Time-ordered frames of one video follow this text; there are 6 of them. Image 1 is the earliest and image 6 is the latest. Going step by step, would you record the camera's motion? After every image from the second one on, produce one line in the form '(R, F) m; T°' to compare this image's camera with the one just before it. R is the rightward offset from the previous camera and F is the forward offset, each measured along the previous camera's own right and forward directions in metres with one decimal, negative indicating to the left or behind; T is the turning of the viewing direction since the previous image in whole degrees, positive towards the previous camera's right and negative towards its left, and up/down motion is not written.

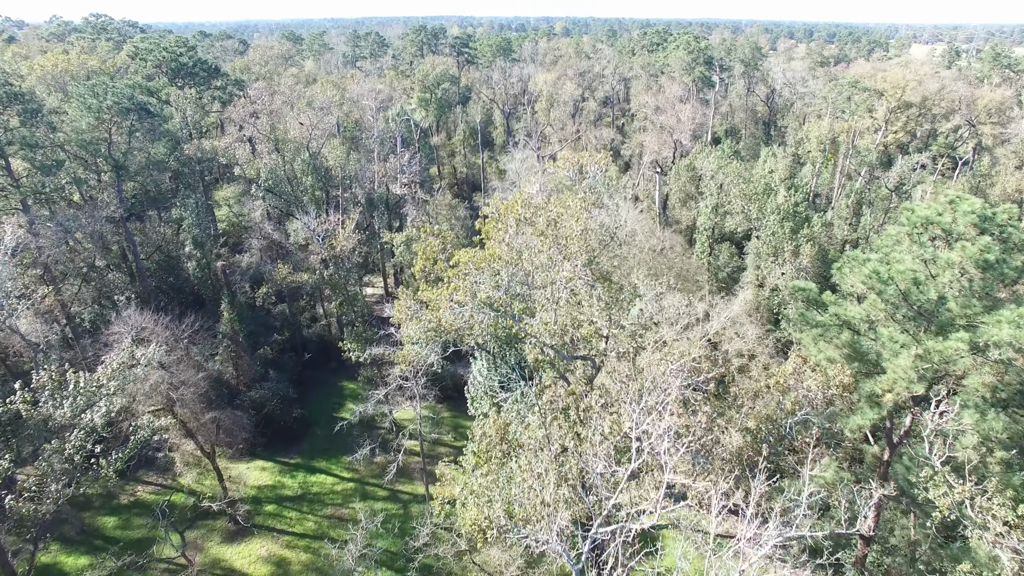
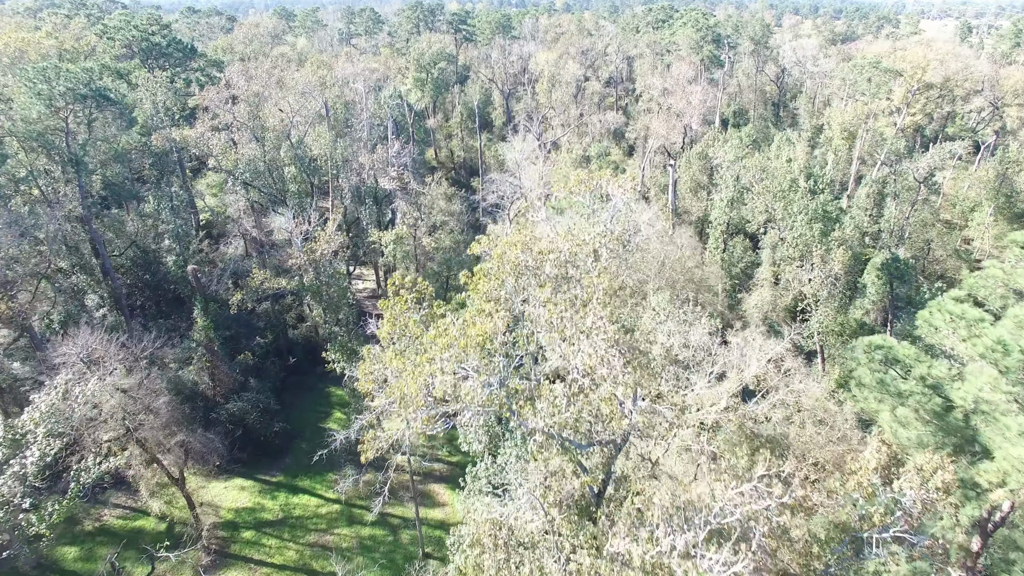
(0.0, +2.2) m; 0°
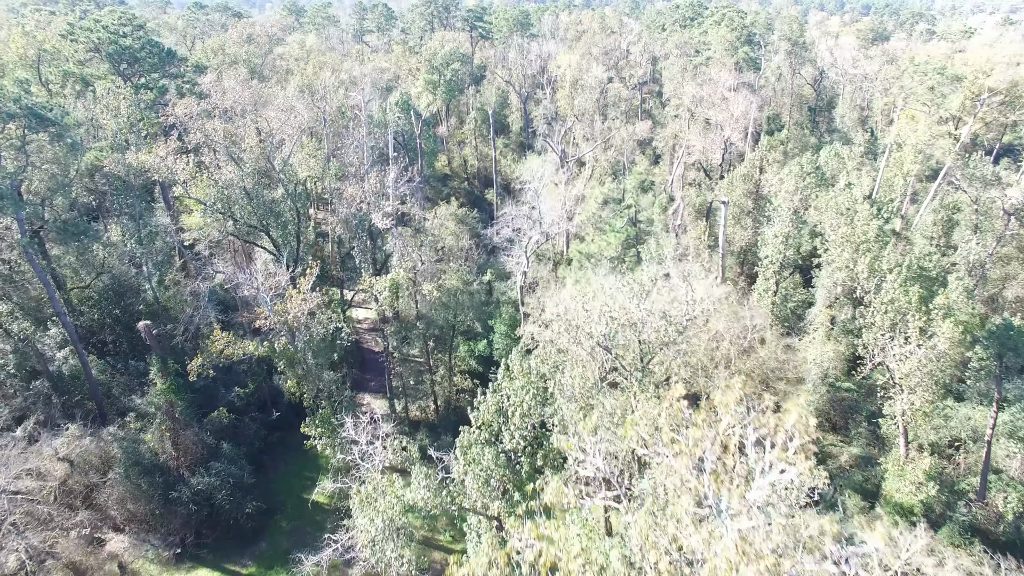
(-0.1, +4.2) m; -1°
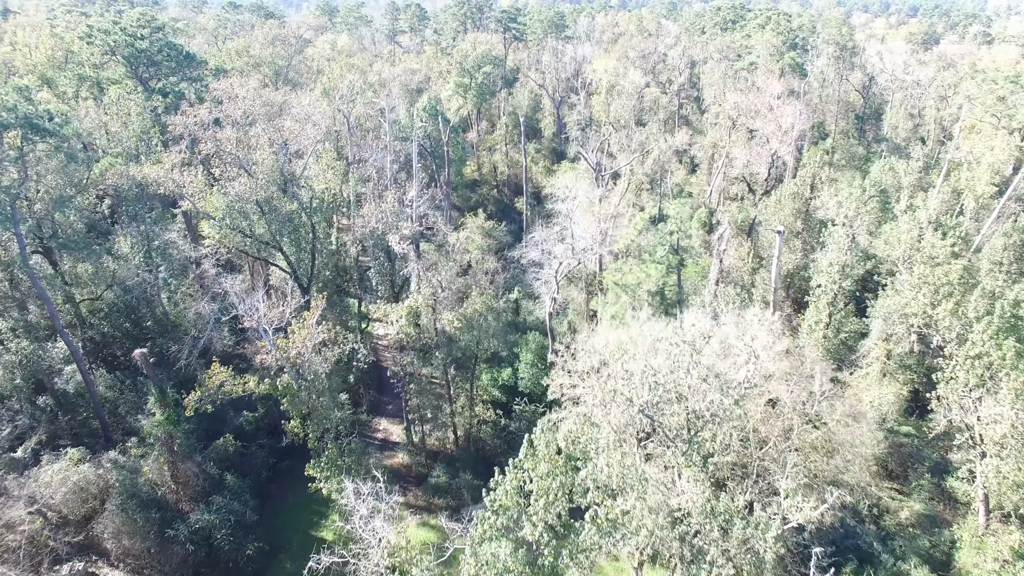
(0.0, +1.9) m; -2°
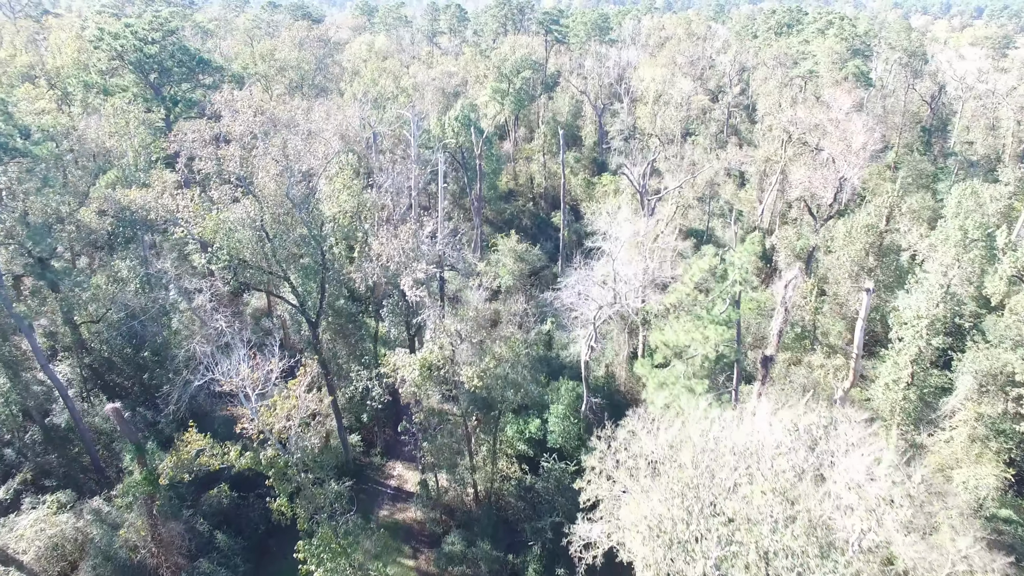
(+0.1, +2.8) m; -3°
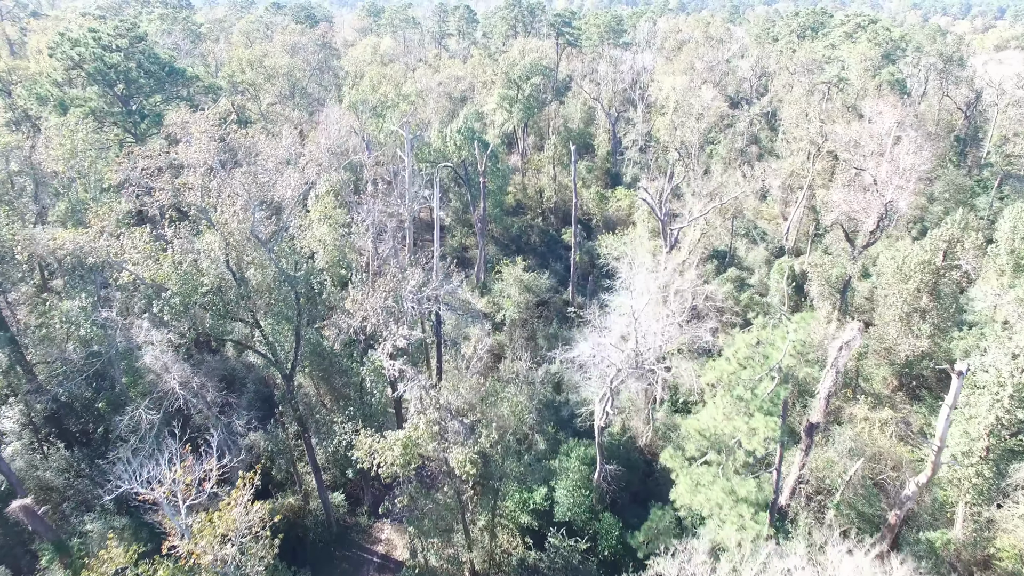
(+0.2, +2.9) m; -1°
